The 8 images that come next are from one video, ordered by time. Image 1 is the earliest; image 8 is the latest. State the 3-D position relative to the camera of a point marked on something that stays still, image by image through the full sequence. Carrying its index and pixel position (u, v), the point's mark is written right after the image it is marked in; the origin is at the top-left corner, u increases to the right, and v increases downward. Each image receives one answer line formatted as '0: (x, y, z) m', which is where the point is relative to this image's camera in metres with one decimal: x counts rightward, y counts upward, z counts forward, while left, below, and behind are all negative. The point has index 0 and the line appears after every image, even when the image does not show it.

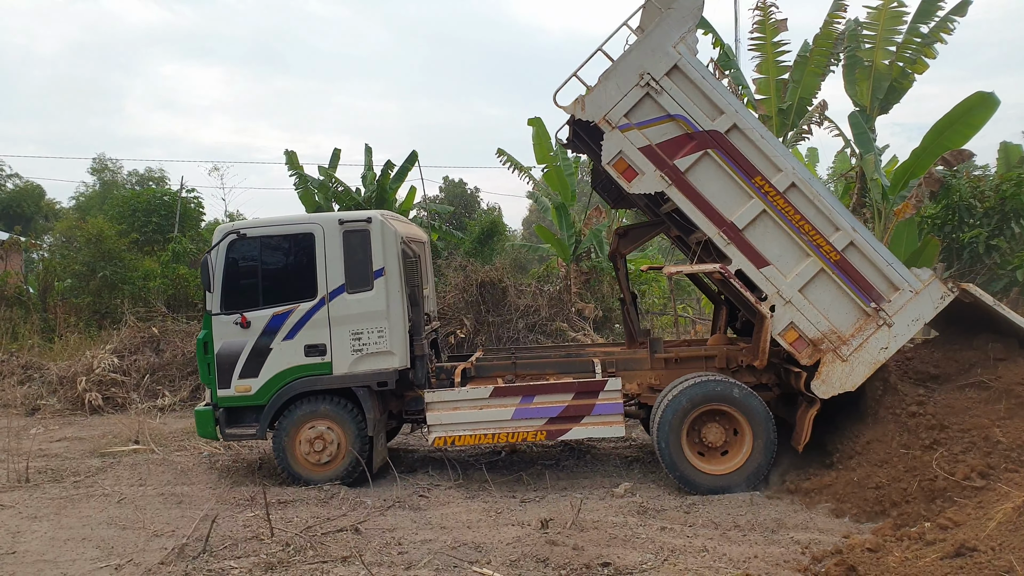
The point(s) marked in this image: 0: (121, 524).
0: (-3.8, -2.3, +4.8) m
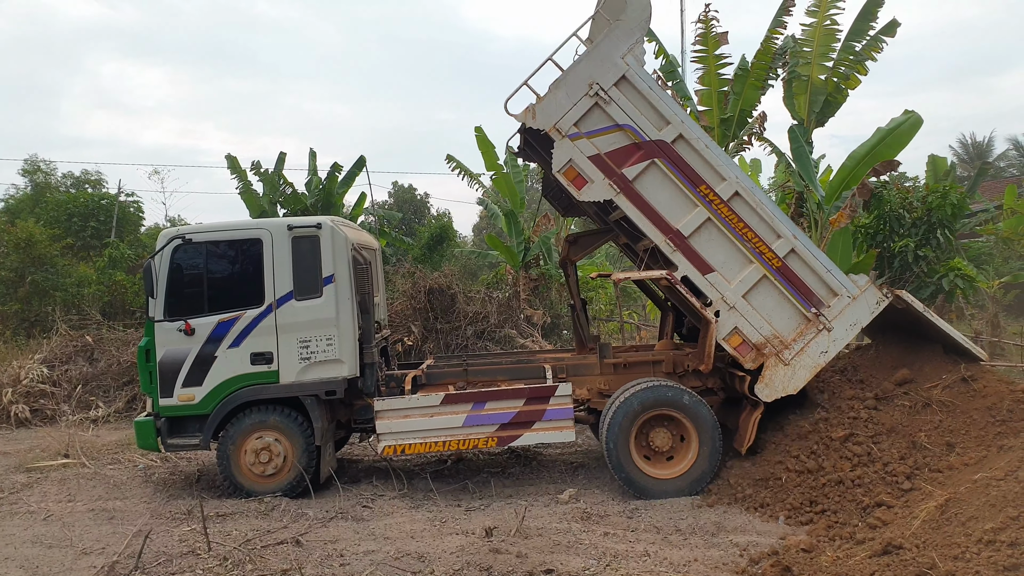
0: (-4.4, -2.4, +4.6) m
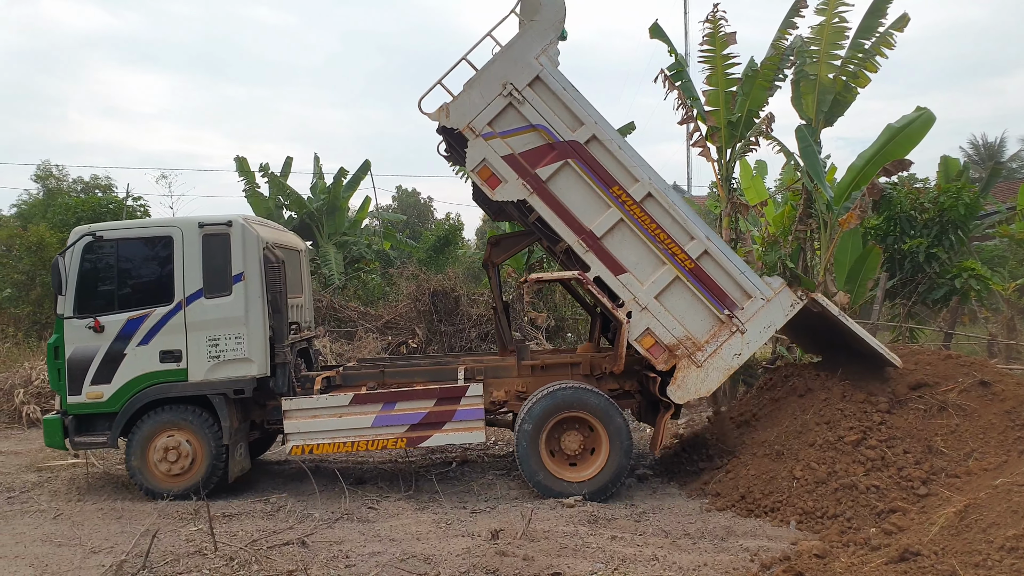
0: (-4.3, -2.4, +4.6) m
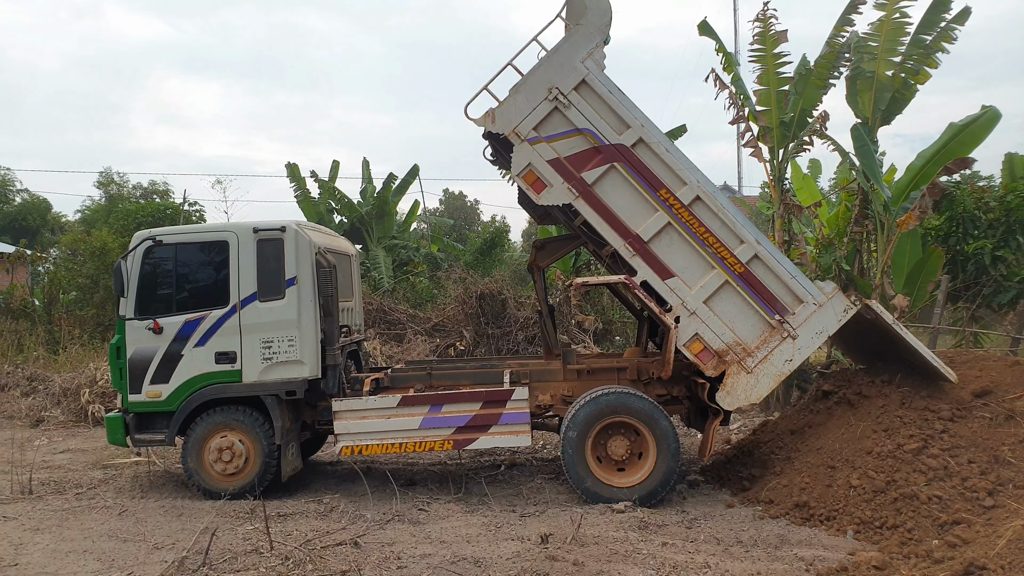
0: (-3.8, -2.4, +4.8) m
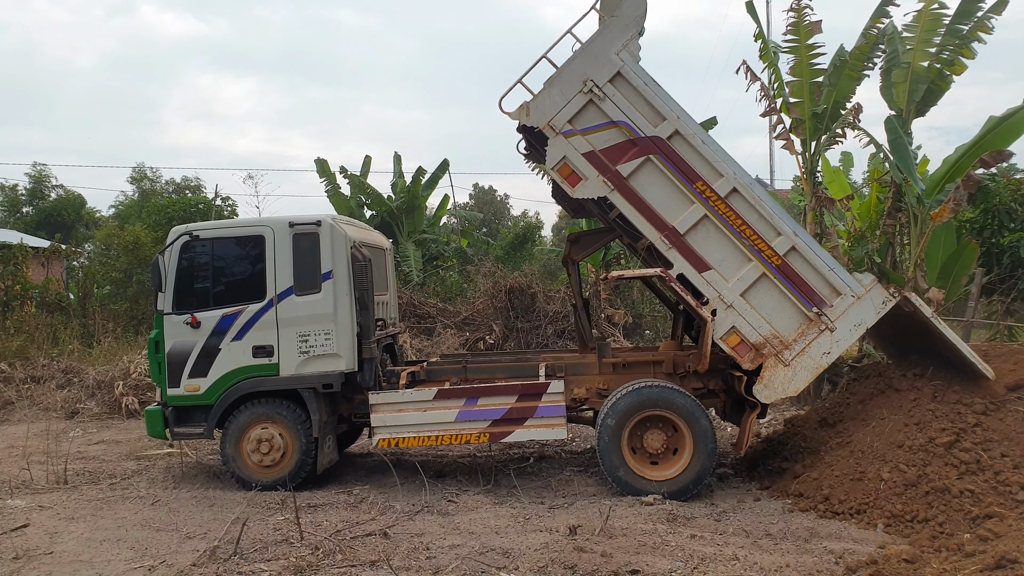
0: (-3.5, -2.4, +4.9) m
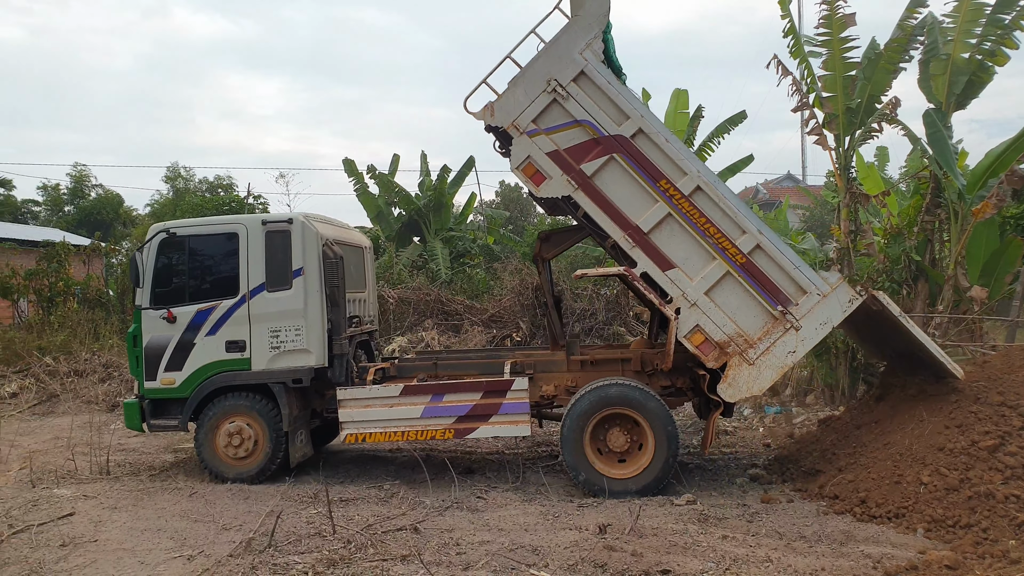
0: (-3.2, -2.3, +5.0) m
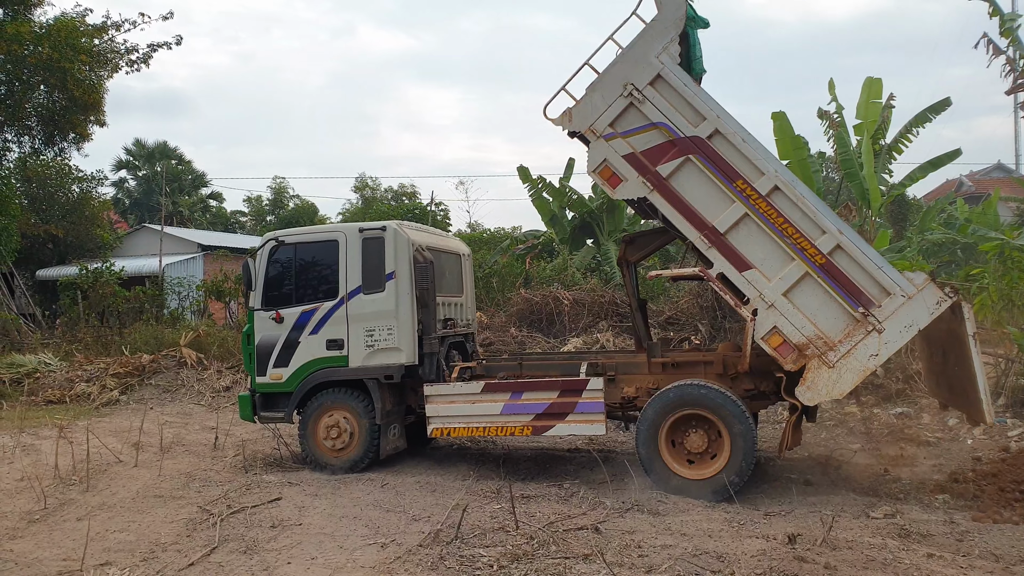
0: (-1.4, -2.4, +5.3) m
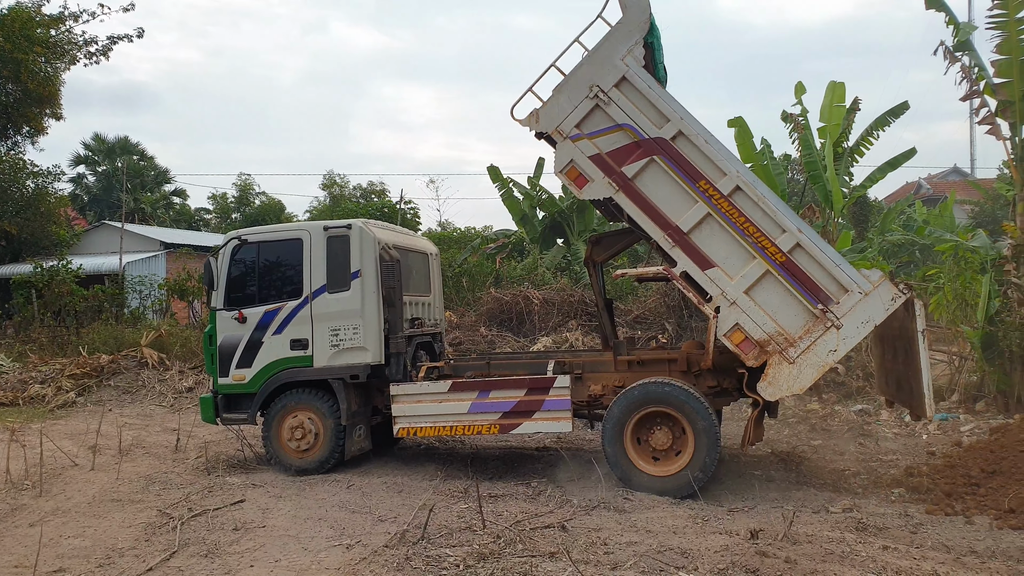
0: (-1.8, -2.4, +5.3) m
